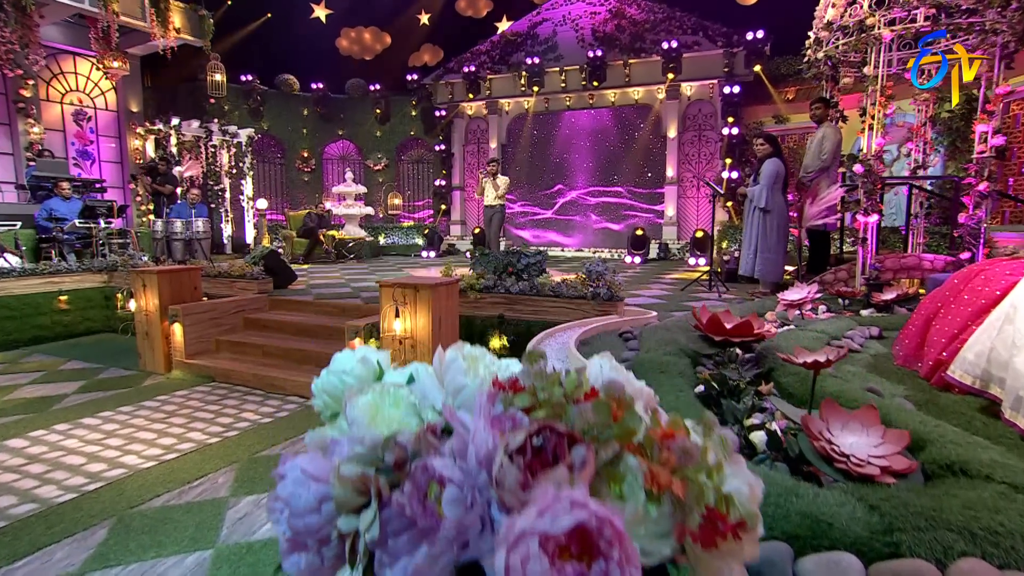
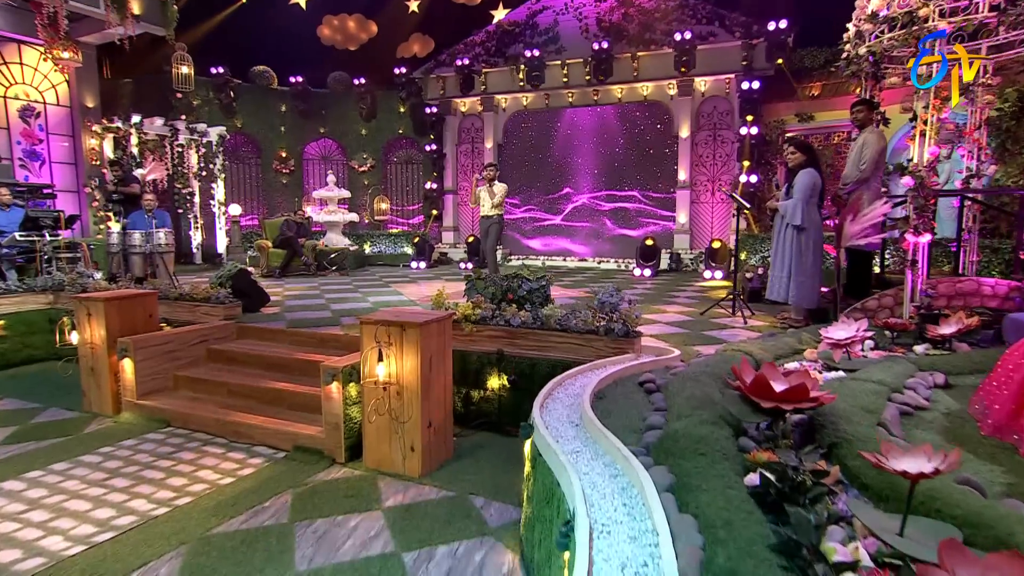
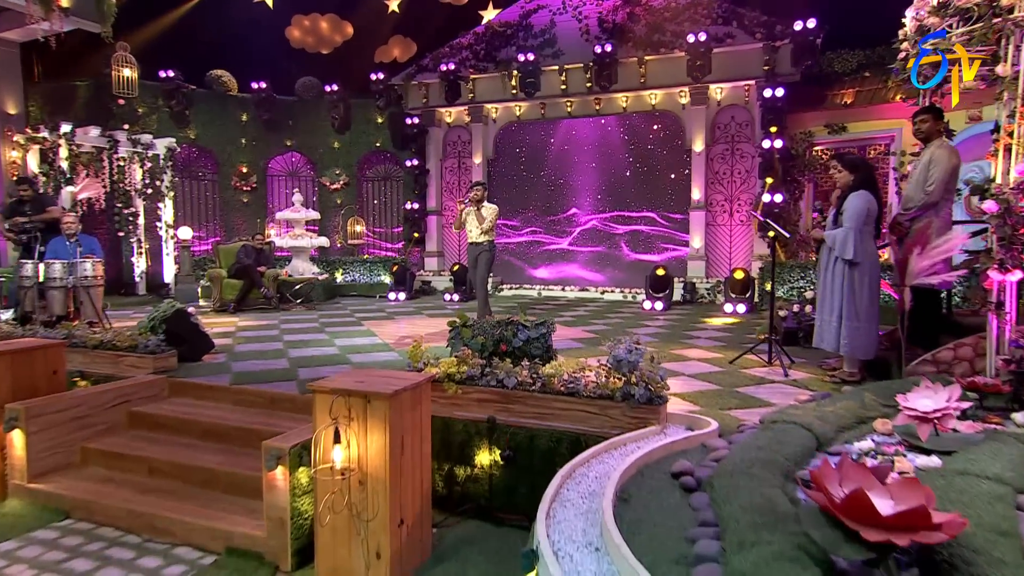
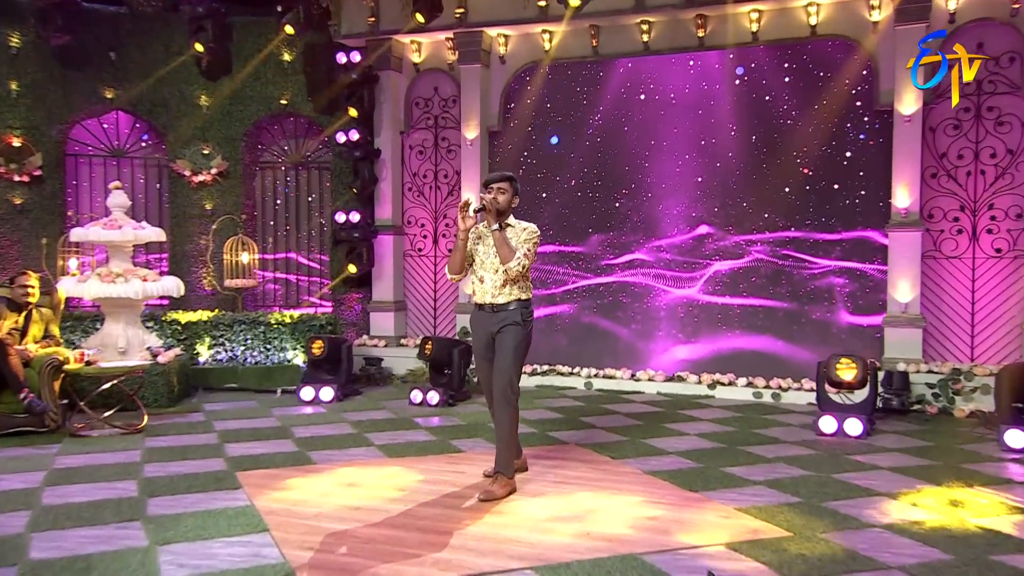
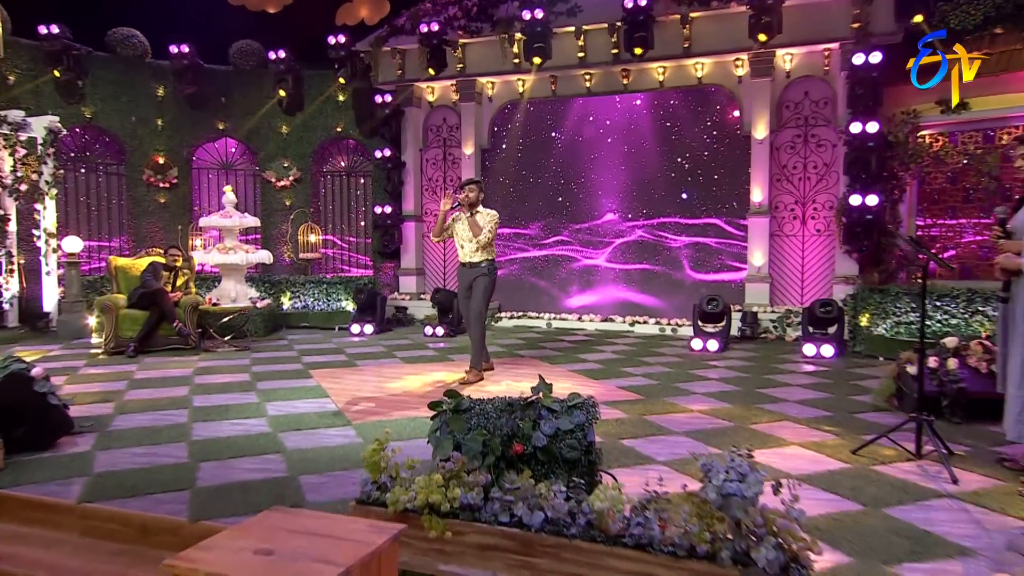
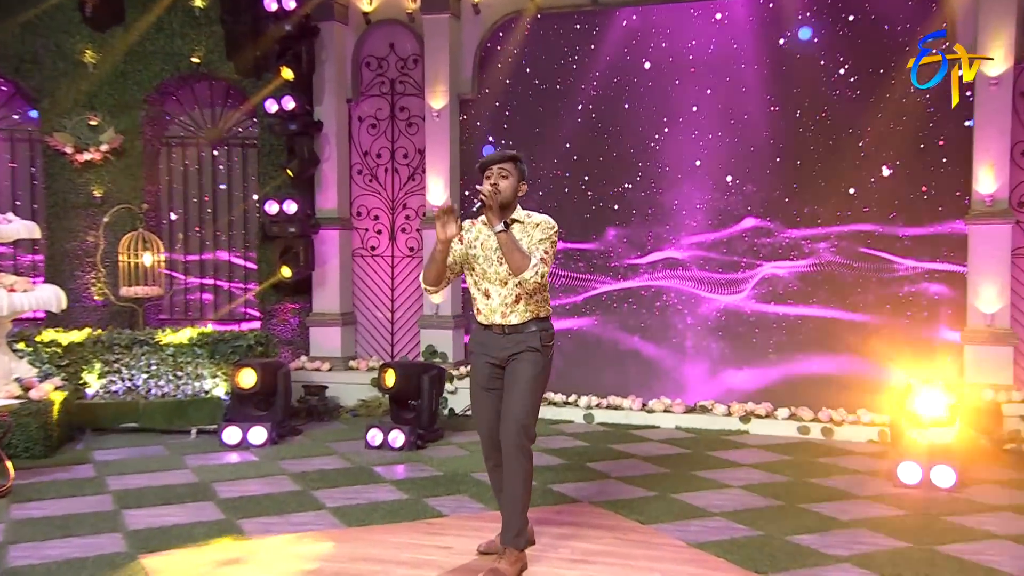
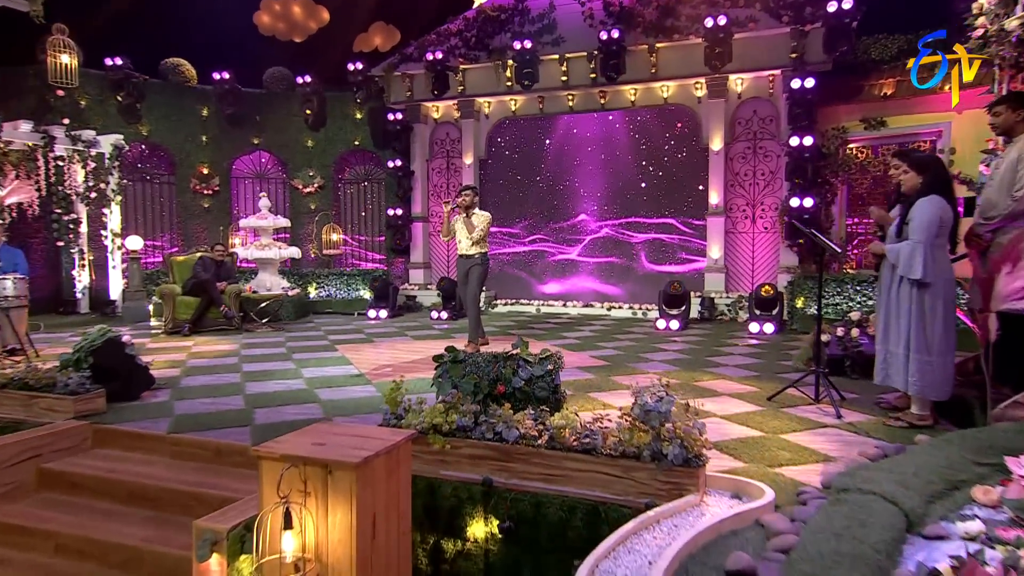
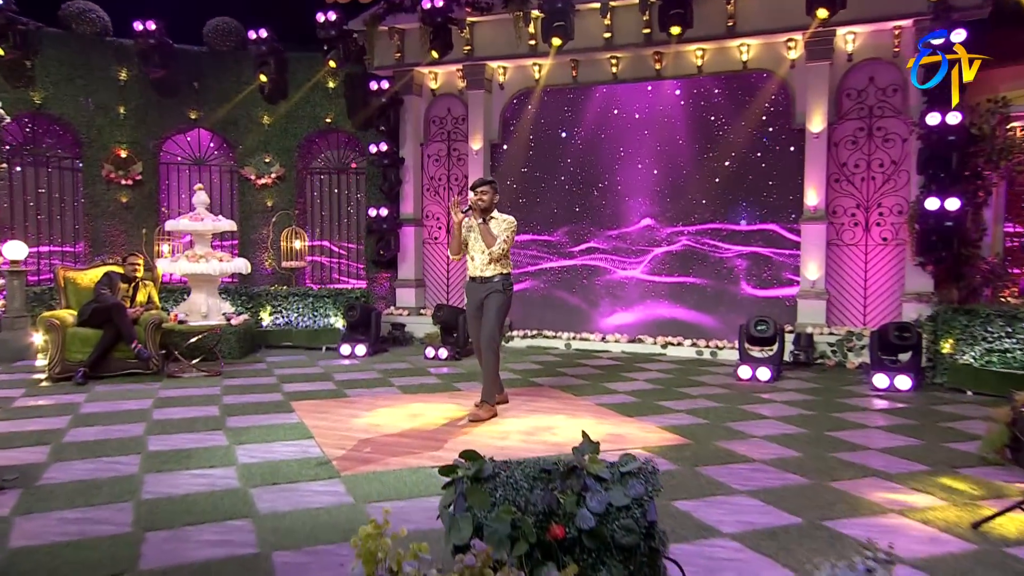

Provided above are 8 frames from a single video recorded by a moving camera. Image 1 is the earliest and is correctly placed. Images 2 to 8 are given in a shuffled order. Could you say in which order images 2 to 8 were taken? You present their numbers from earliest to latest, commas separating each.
2, 3, 7, 5, 8, 4, 6
